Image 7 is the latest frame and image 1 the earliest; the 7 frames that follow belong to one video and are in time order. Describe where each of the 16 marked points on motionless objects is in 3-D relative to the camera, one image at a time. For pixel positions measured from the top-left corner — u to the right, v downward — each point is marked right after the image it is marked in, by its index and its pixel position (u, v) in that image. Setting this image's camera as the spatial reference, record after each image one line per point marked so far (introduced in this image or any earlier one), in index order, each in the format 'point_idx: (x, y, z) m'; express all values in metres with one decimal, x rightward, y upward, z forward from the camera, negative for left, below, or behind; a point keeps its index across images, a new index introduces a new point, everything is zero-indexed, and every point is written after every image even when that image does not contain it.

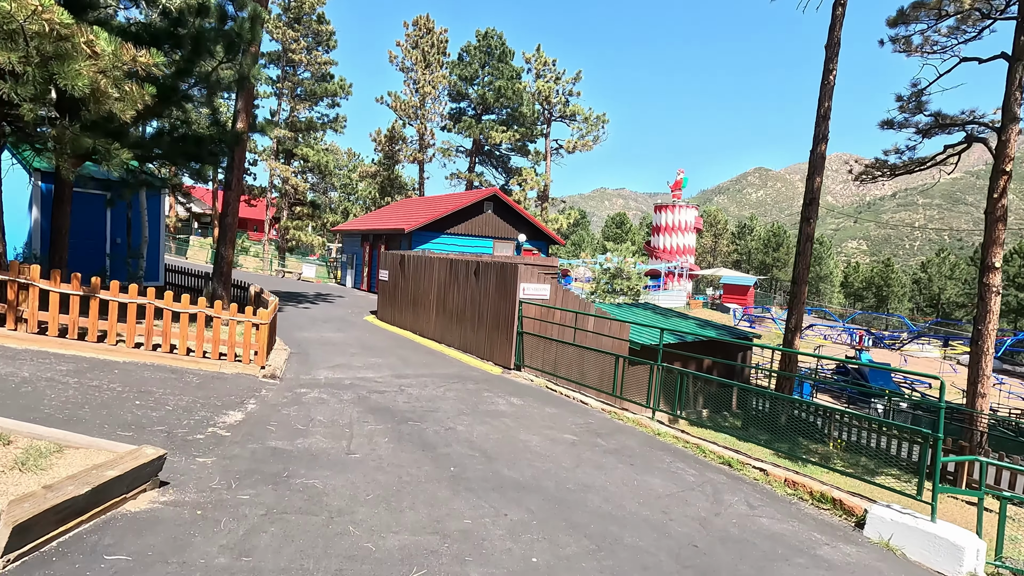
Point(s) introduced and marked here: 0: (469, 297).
0: (-1.0, -0.2, +12.2) m
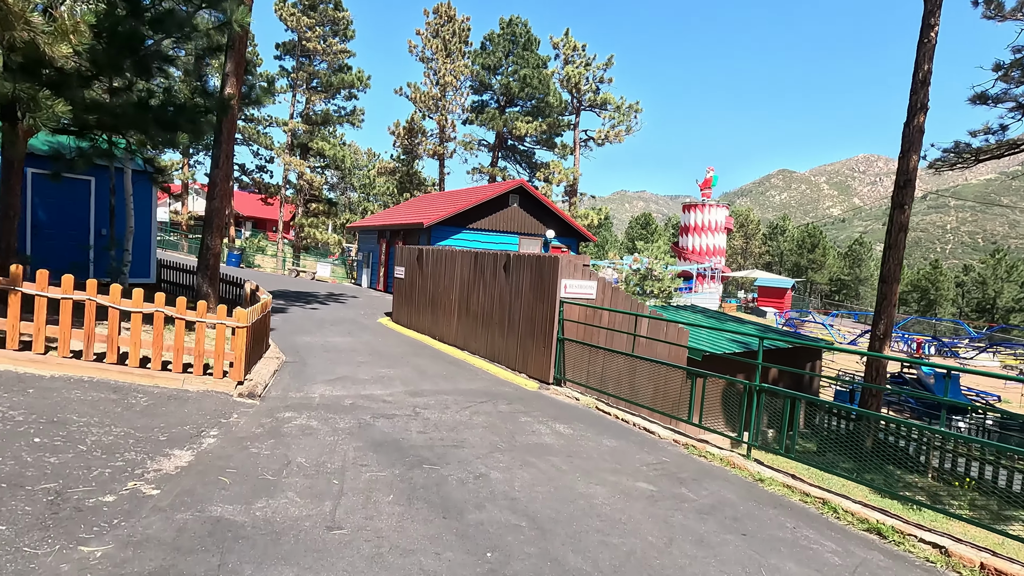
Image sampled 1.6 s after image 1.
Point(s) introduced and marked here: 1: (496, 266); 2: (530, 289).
0: (-0.3, -0.2, +10.3) m
1: (-0.3, +0.4, +10.5) m
2: (+0.3, 0.0, +9.5) m
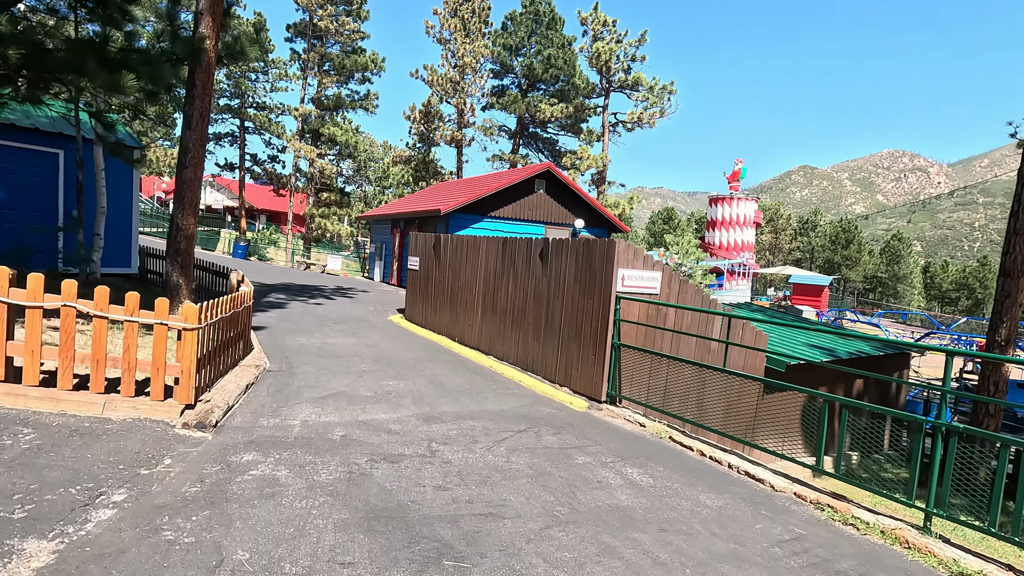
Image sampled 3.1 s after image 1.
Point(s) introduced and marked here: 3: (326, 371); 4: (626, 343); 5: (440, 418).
0: (+0.3, -0.1, +8.4) m
1: (+0.3, +0.5, +8.5) m
2: (+0.9, +0.1, +7.5) m
3: (-2.5, -1.1, +7.1) m
4: (+1.5, -0.7, +7.0) m
5: (-0.8, -1.4, +5.6) m
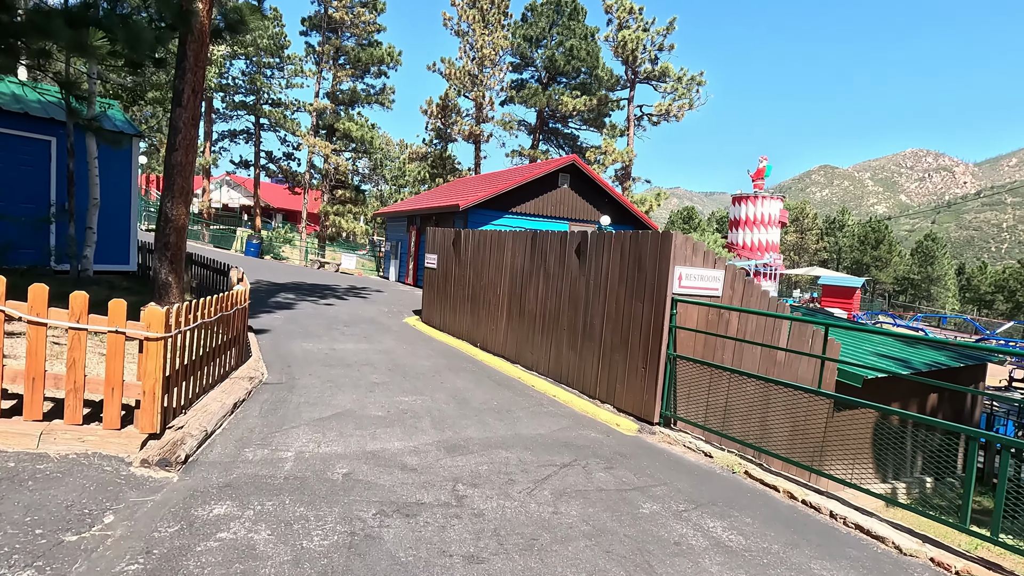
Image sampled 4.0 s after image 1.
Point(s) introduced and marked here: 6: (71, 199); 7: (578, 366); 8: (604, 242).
0: (+0.8, -0.1, +7.3) m
1: (+0.8, +0.5, +7.5) m
2: (+1.3, +0.1, +6.5) m
3: (-2.1, -1.1, +6.1) m
4: (+1.9, -0.7, +6.0) m
5: (-0.4, -1.4, +4.6) m
6: (-7.8, +1.6, +9.3) m
7: (+0.9, -1.0, +7.0) m
8: (+1.2, +0.6, +6.8) m
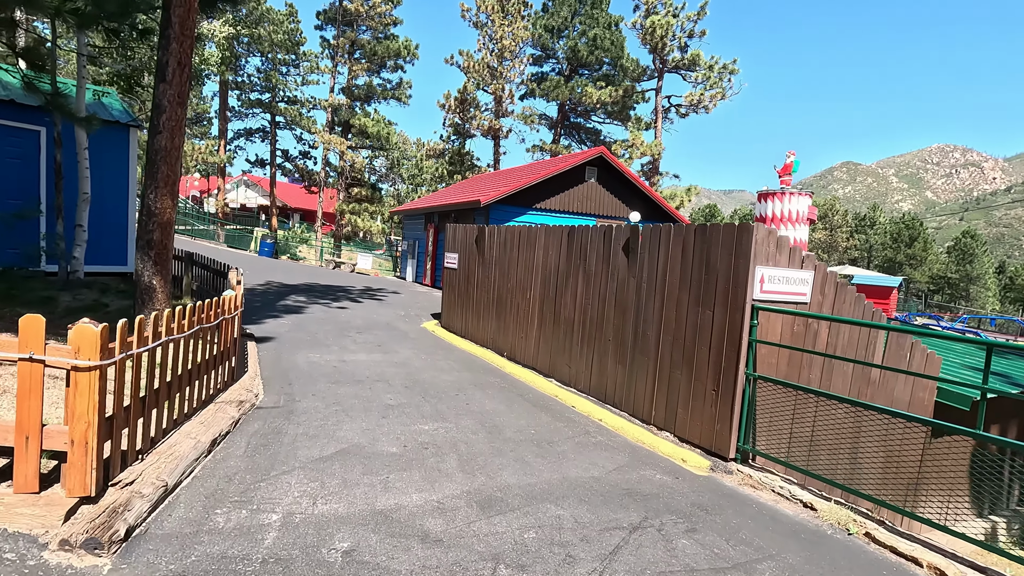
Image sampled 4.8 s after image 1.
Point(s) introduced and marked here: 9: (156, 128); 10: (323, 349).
0: (+1.2, -0.1, +6.2) m
1: (+1.2, +0.5, +6.4) m
2: (+1.7, 0.0, +5.4) m
3: (-1.7, -1.2, +5.1) m
4: (+2.3, -0.8, +4.8) m
5: (-0.1, -1.4, +3.5) m
6: (-7.3, +1.5, +8.5) m
7: (+1.3, -1.1, +5.9) m
8: (+1.6, +0.6, +5.7) m
9: (-3.9, +1.8, +5.9) m
10: (-2.7, -0.9, +7.7) m
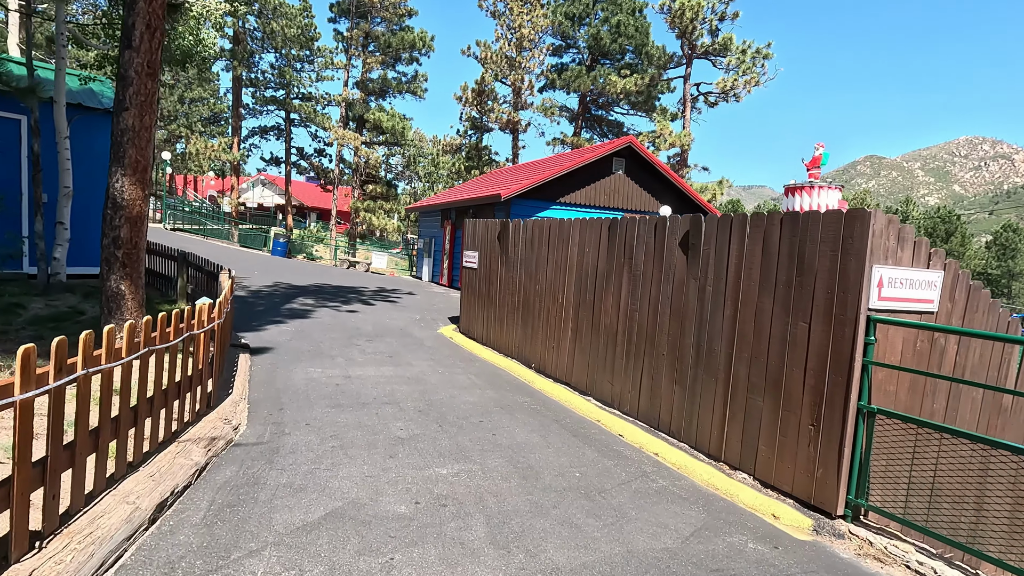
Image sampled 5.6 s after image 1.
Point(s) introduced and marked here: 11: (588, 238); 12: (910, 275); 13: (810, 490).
0: (+1.6, -0.2, +5.2) m
1: (+1.5, +0.5, +5.3) m
2: (+2.0, 0.0, +4.3) m
3: (-1.4, -1.2, +4.2) m
4: (+2.6, -0.8, +3.7) m
5: (+0.2, -1.5, +2.5) m
6: (-6.9, +1.5, +7.7) m
7: (+1.6, -1.1, +4.9) m
8: (+1.9, +0.5, +4.6) m
9: (-3.6, +1.7, +4.9) m
10: (-2.4, -0.9, +6.7) m
11: (+0.9, +0.6, +6.5) m
12: (+2.8, +0.1, +3.7) m
13: (+2.2, -1.5, +3.9) m
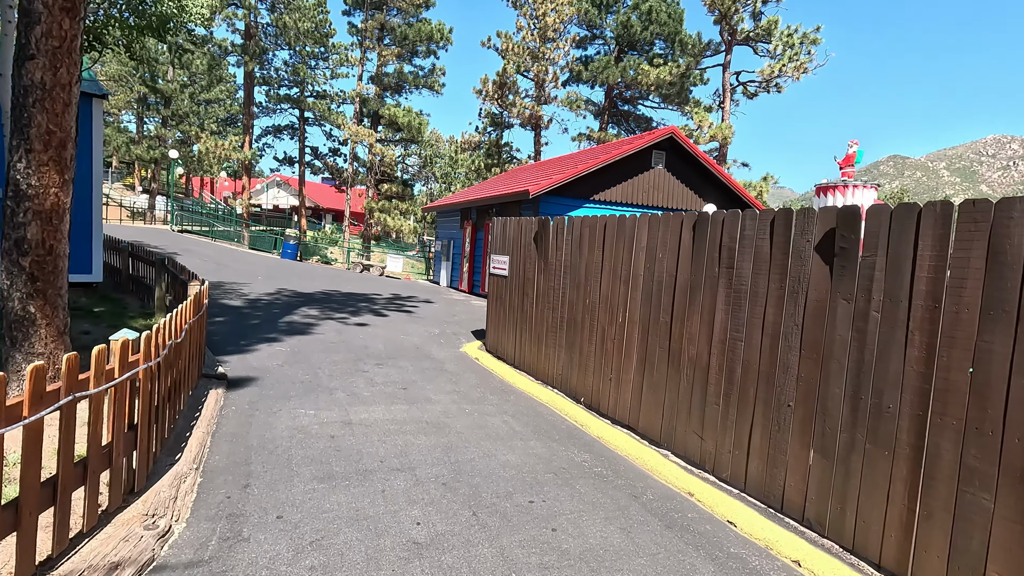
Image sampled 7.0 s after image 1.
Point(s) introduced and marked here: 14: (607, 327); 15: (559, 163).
0: (+2.0, -0.3, +3.6) m
1: (+2.0, +0.3, +3.8) m
2: (+2.4, -0.2, +2.7) m
3: (-1.0, -1.4, +2.7) m
4: (+3.0, -1.0, +2.1) m
5: (+0.6, -1.6, +1.0) m
6: (-6.4, +1.3, +6.3) m
7: (+2.0, -1.3, +3.3) m
8: (+2.3, +0.4, +3.0) m
9: (-3.2, +1.5, +3.5) m
10: (-1.9, -1.1, +5.3) m
11: (+1.4, +0.5, +4.9) m
12: (+3.2, -0.1, +2.1) m
13: (+2.6, -1.6, +2.3) m
14: (+1.0, -0.4, +5.6) m
15: (+1.5, +4.1, +17.5) m
